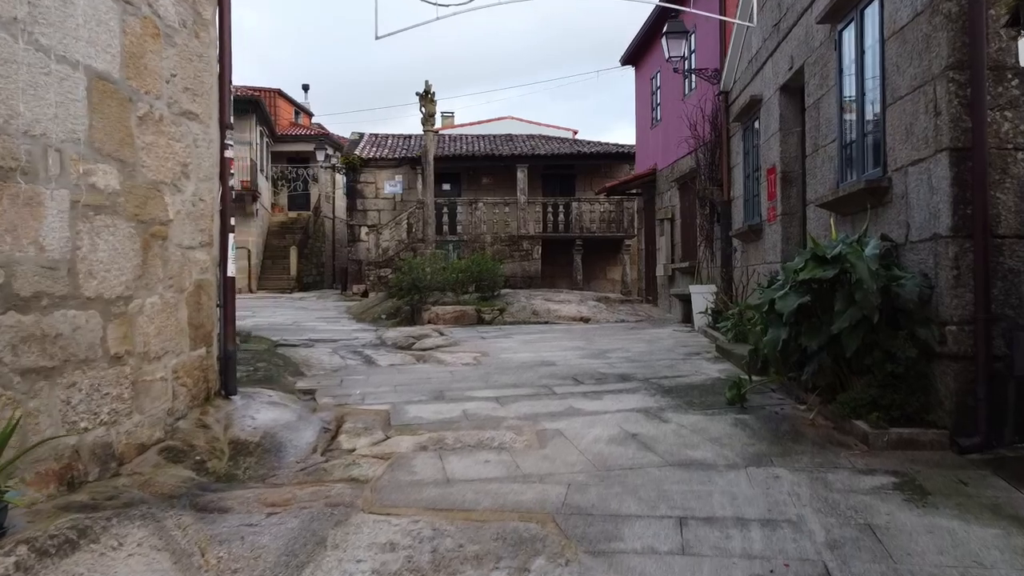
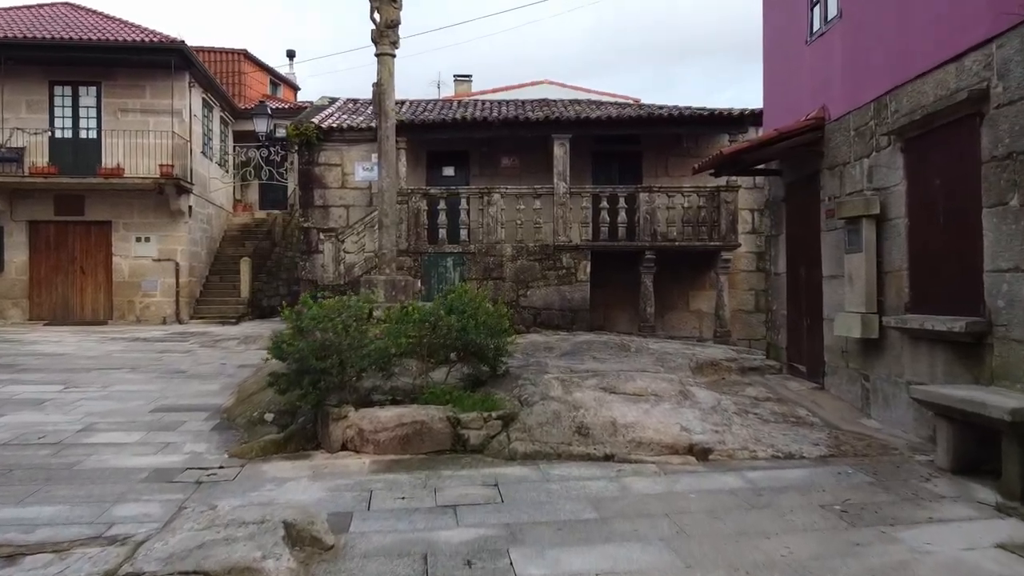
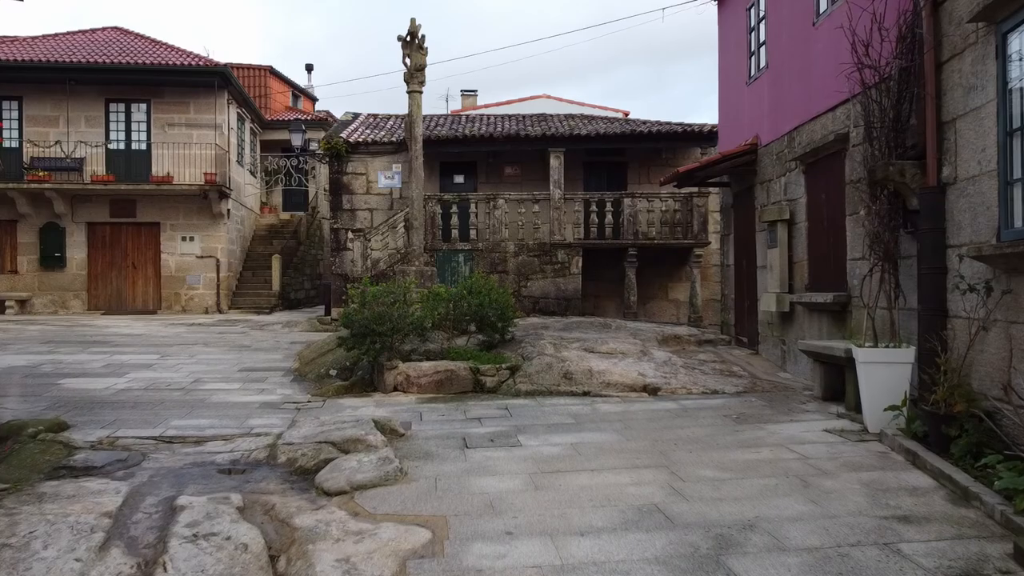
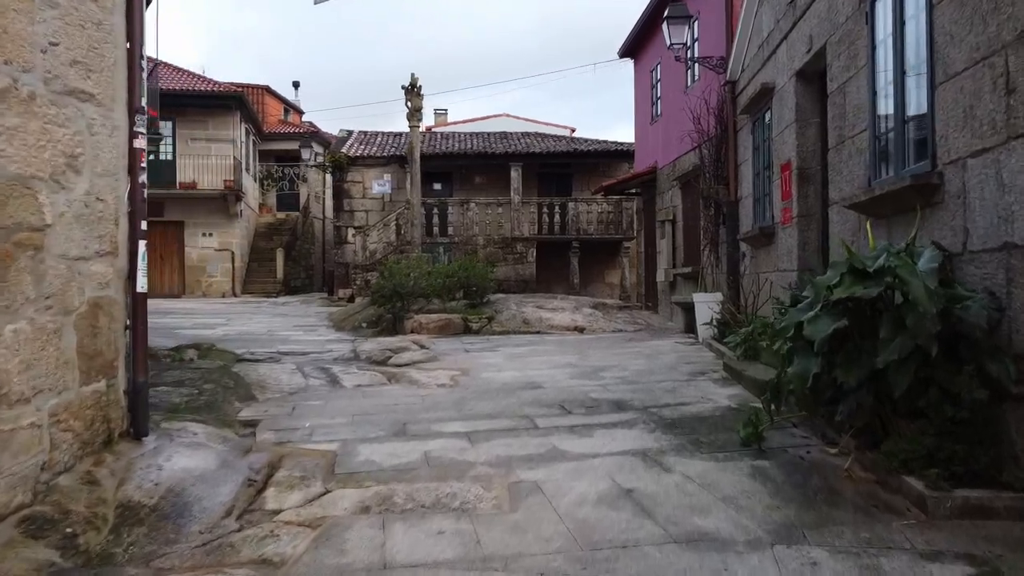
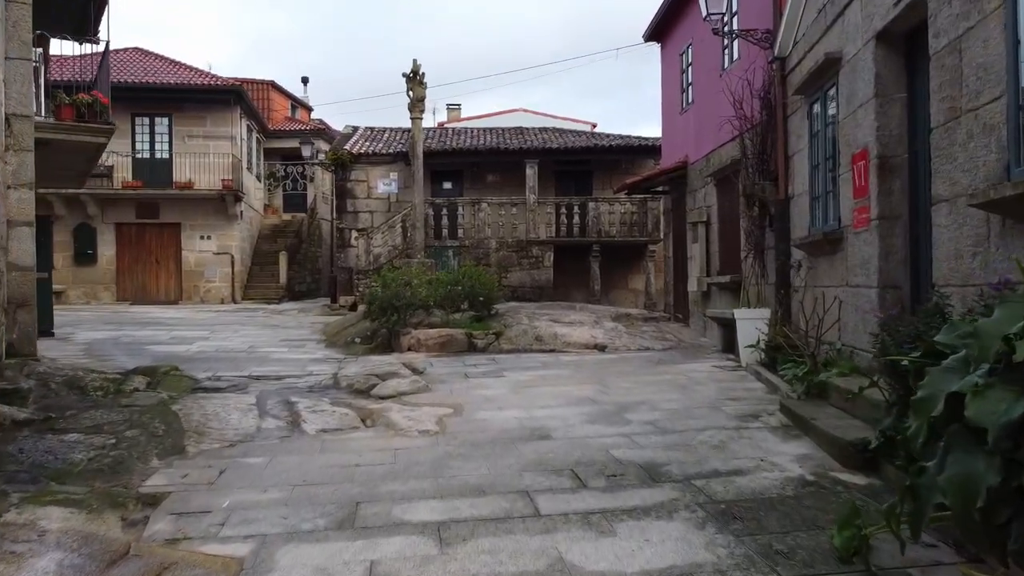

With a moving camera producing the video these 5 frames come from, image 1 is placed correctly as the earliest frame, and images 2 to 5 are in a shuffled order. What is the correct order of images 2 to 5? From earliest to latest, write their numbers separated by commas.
4, 5, 3, 2
